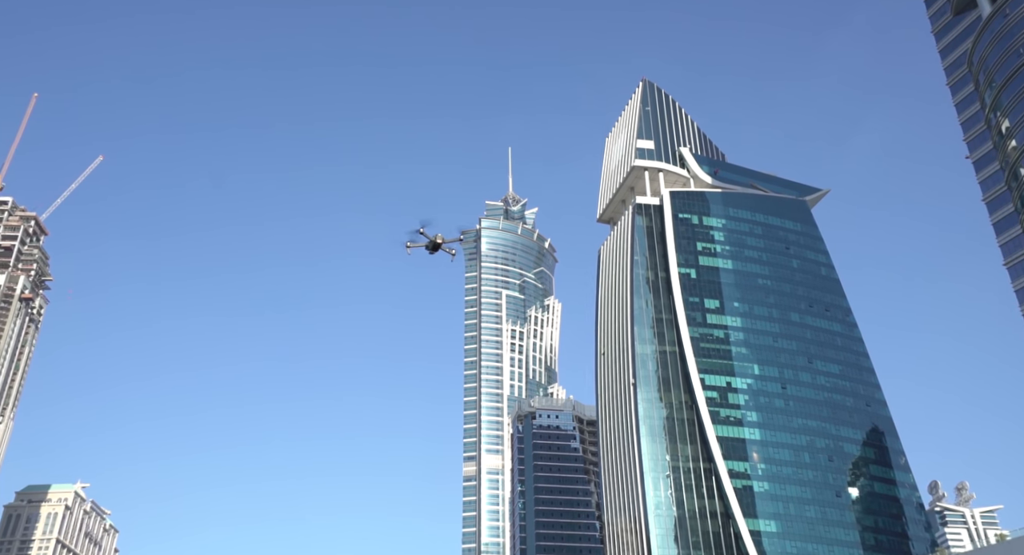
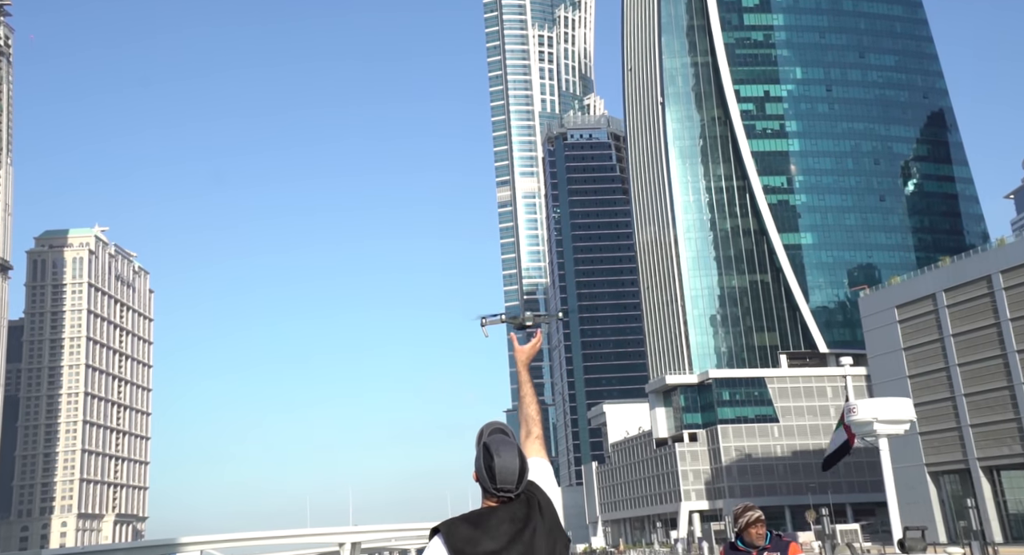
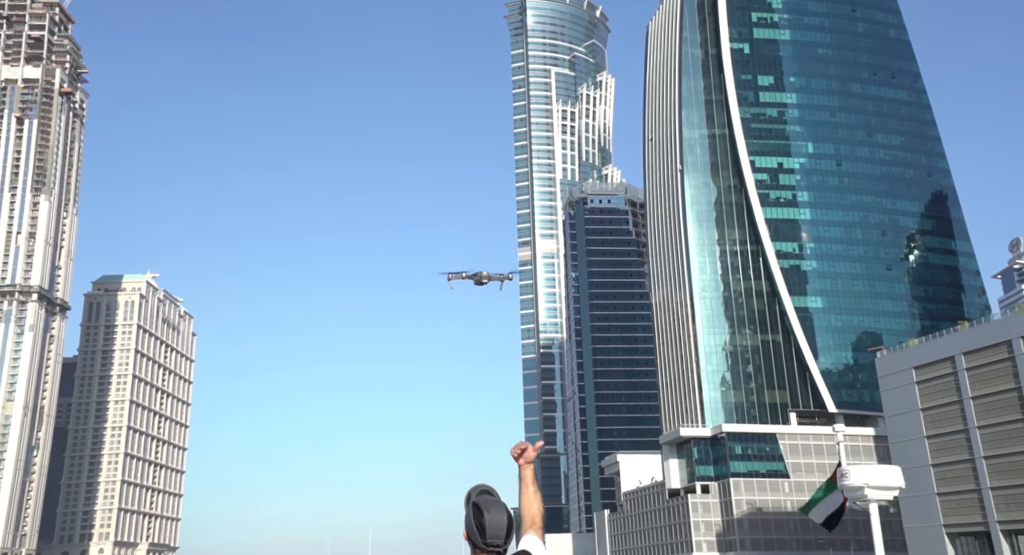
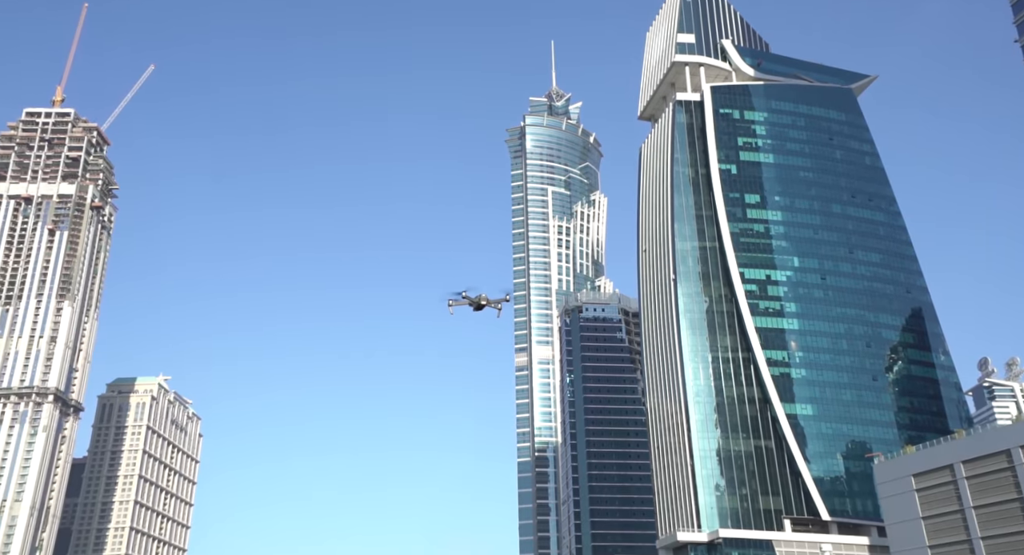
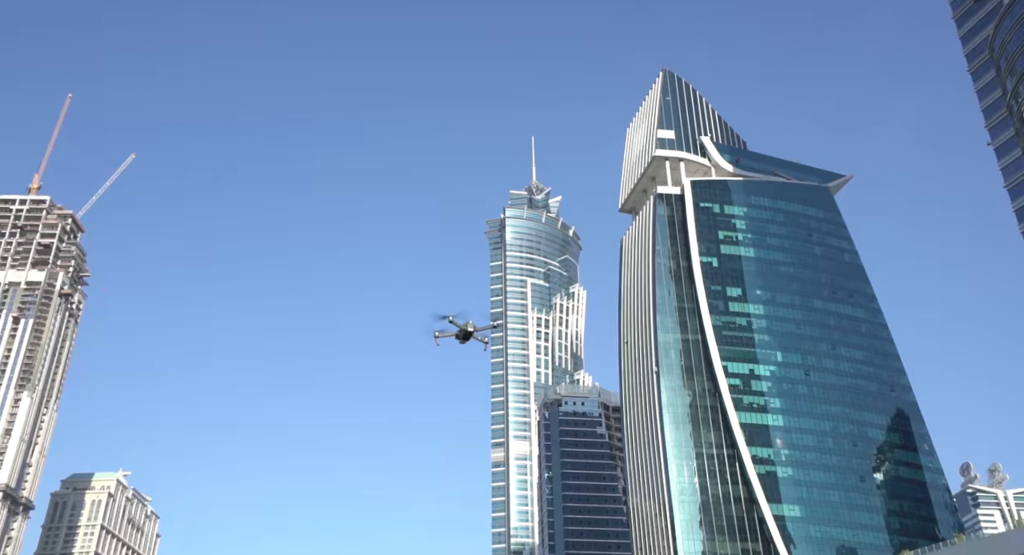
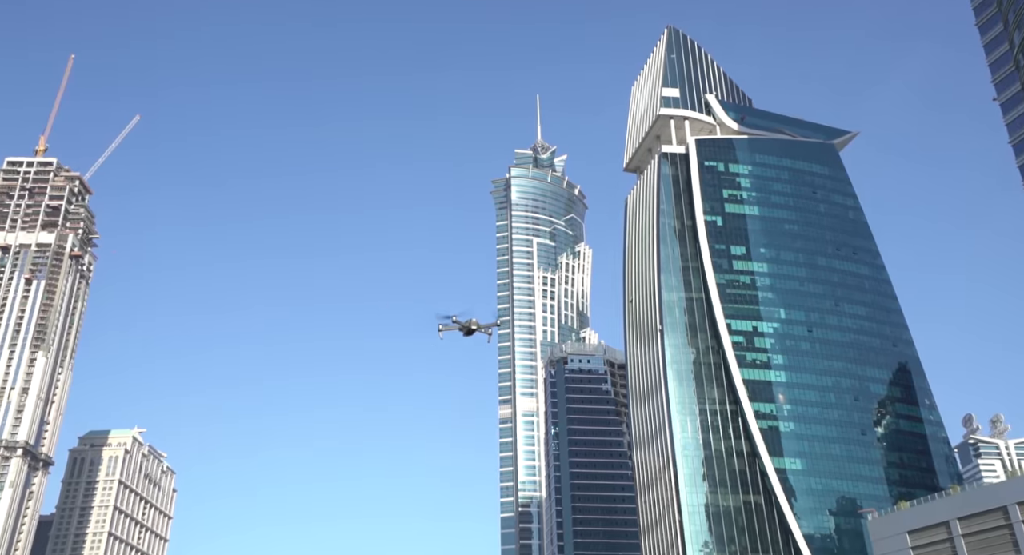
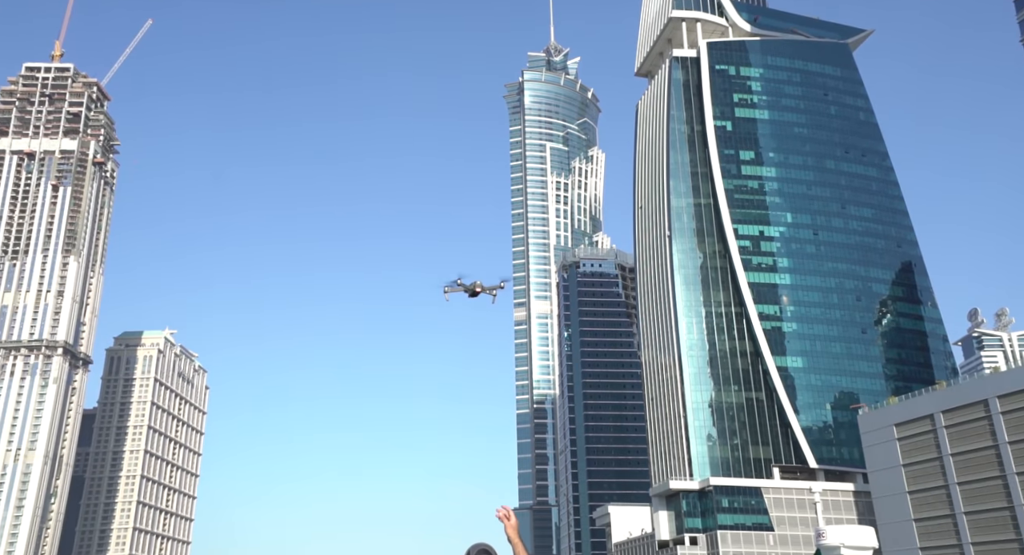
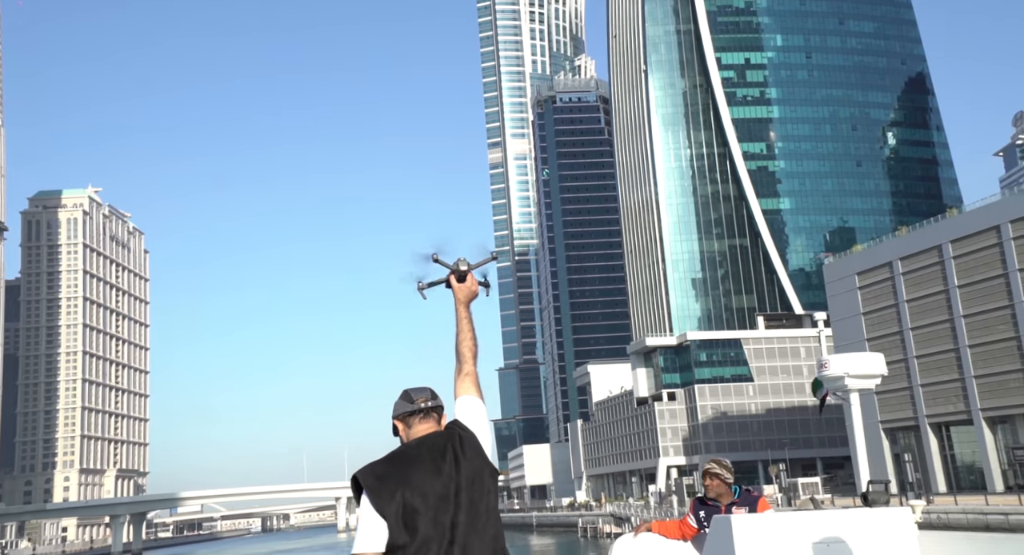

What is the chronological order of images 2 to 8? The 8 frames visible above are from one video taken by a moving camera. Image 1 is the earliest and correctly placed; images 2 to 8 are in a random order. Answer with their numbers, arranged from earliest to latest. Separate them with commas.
5, 6, 4, 7, 3, 2, 8
